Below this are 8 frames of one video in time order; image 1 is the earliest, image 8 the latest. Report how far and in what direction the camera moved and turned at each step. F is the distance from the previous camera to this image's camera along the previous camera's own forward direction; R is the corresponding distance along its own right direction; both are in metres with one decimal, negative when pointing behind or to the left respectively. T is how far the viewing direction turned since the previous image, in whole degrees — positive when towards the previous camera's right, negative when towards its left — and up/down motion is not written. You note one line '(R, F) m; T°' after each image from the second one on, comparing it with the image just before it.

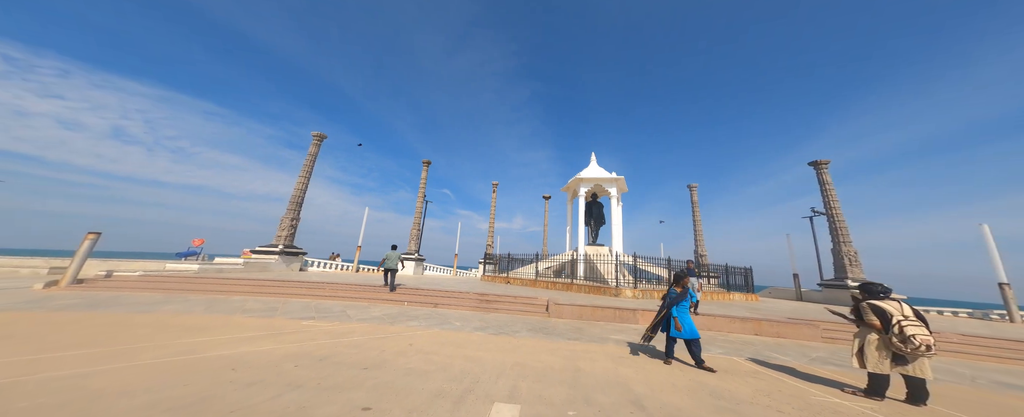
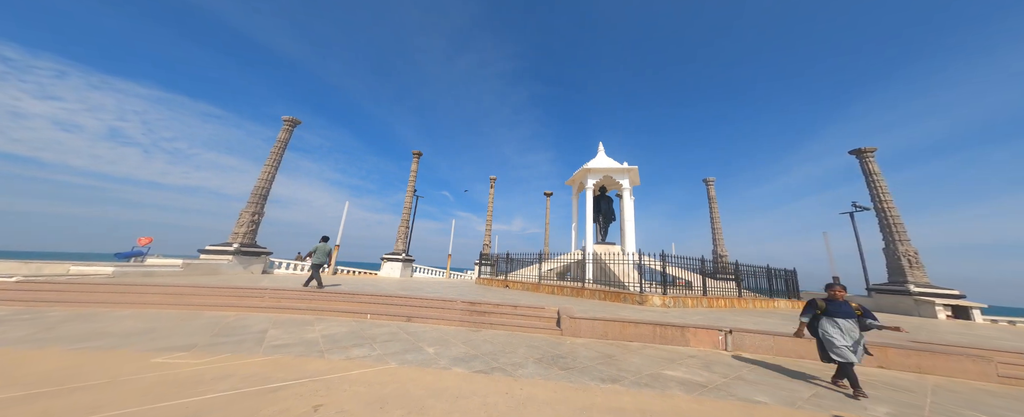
(0.0, +2.2) m; 0°
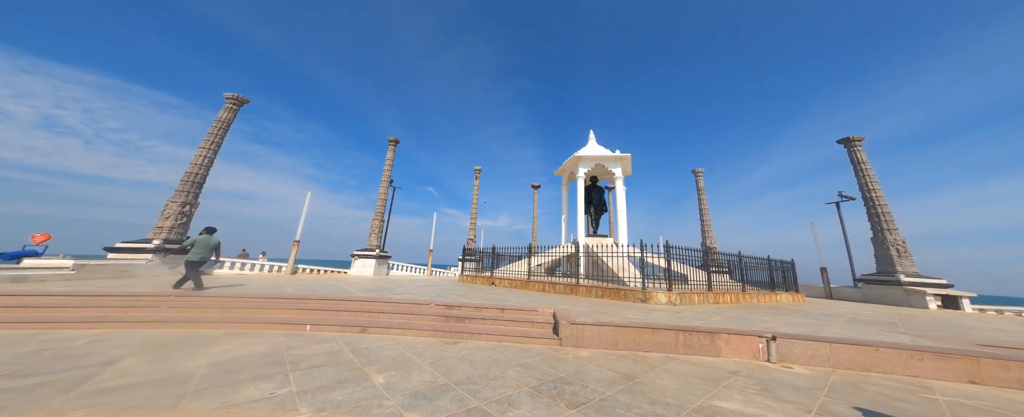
(0.0, +1.3) m; +3°
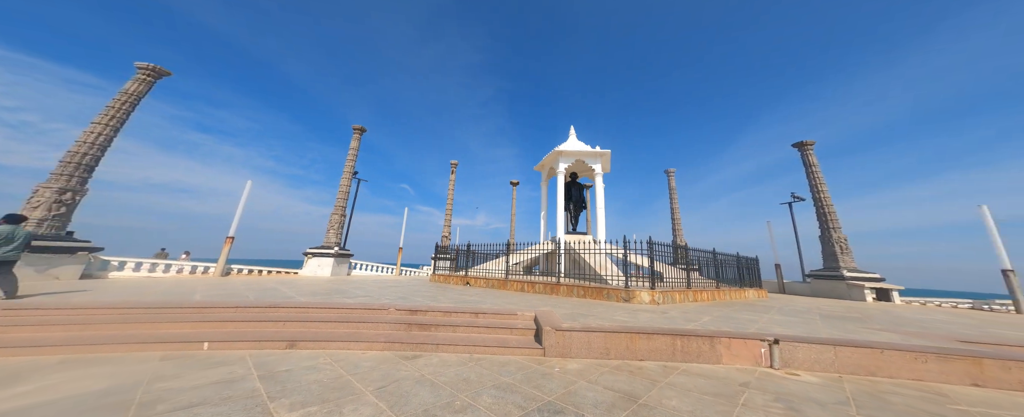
(-0.1, +0.7) m; +6°
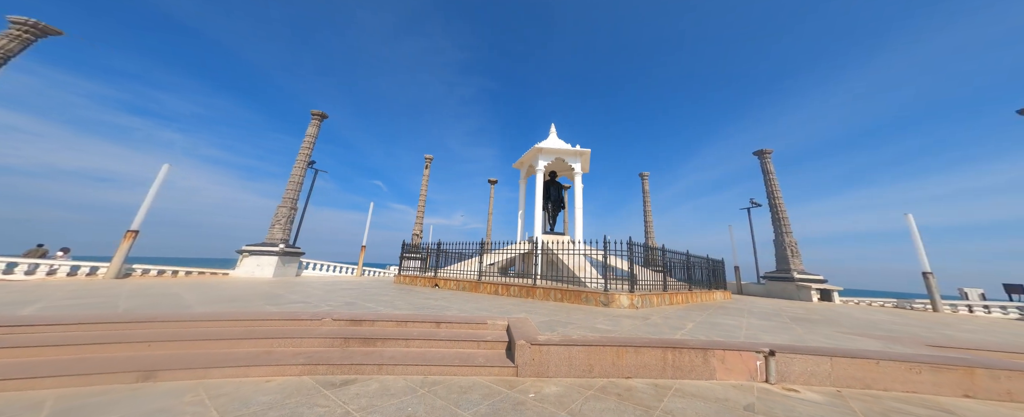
(0.0, +0.7) m; +6°
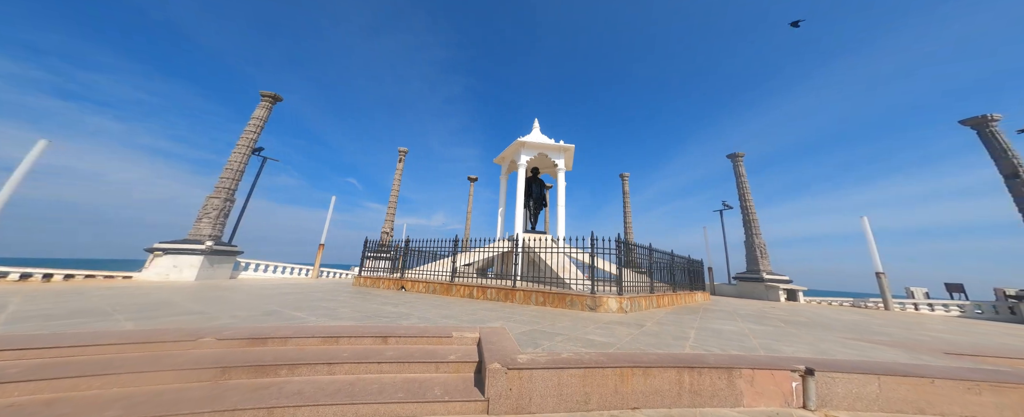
(0.0, +1.0) m; +5°
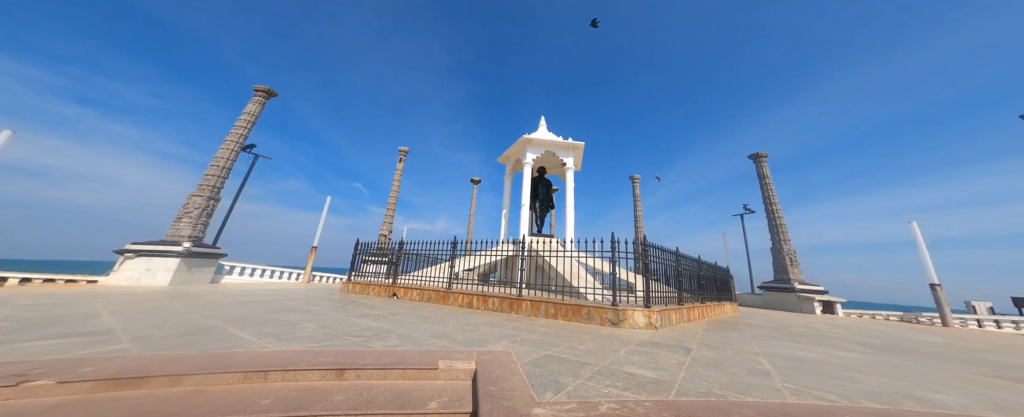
(0.0, +1.1) m; -1°
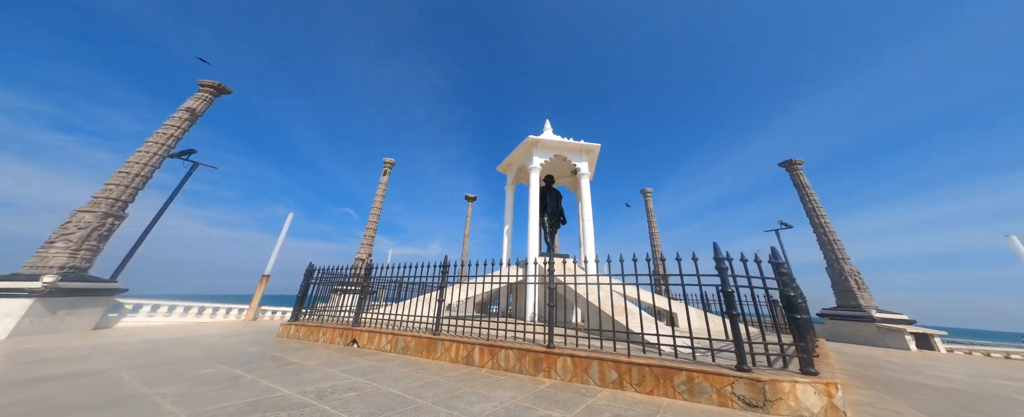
(-0.5, +2.7) m; +1°
